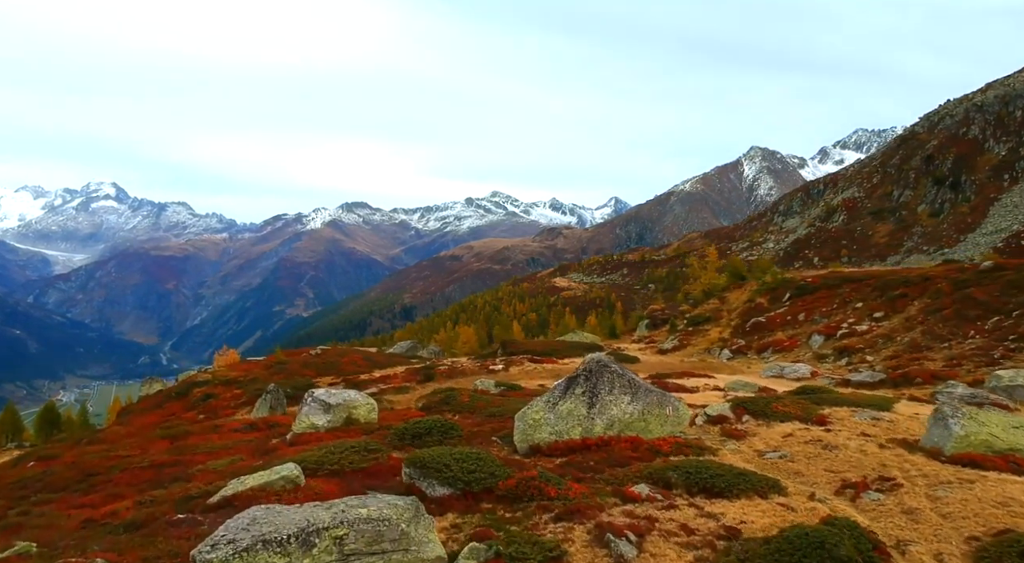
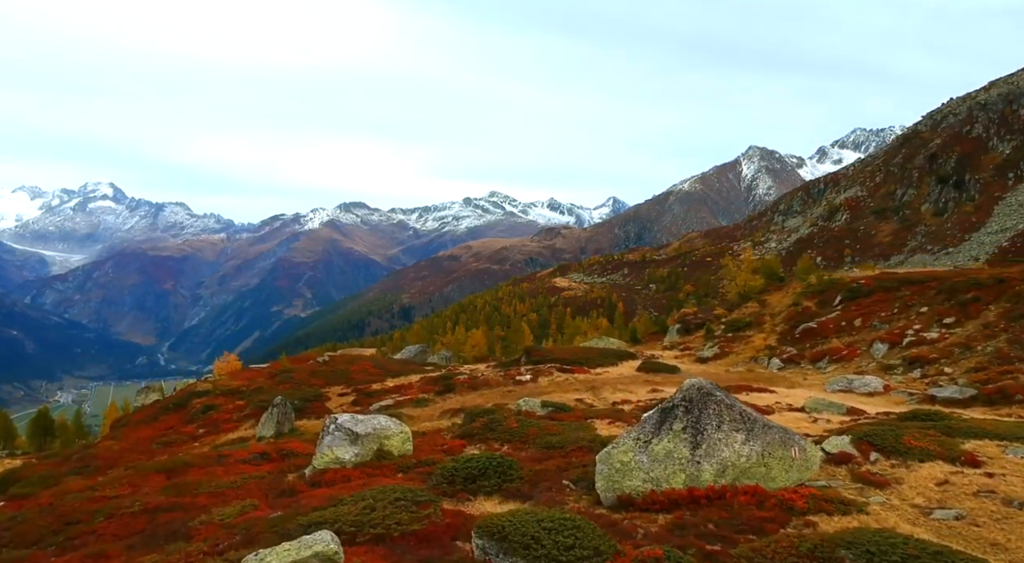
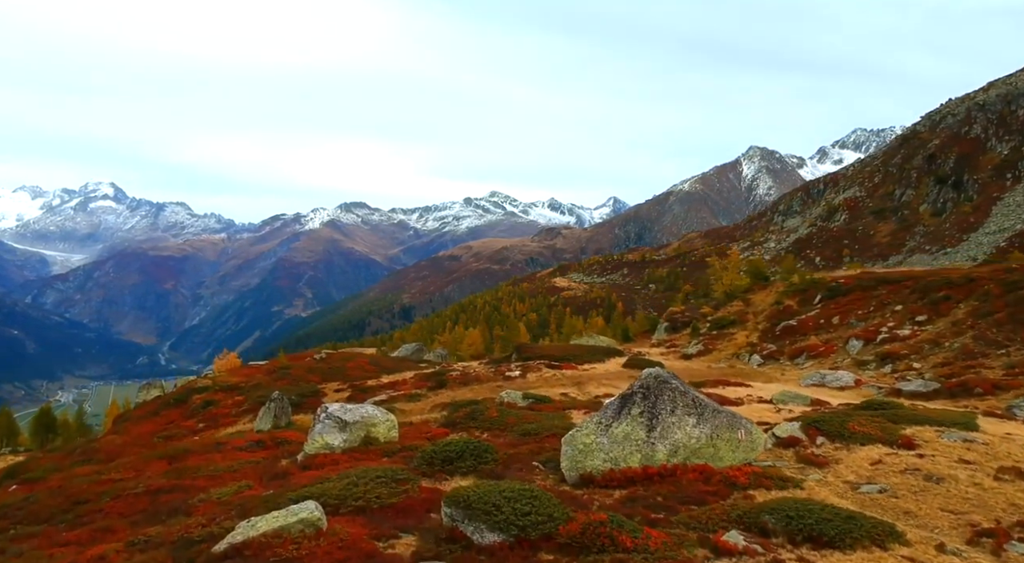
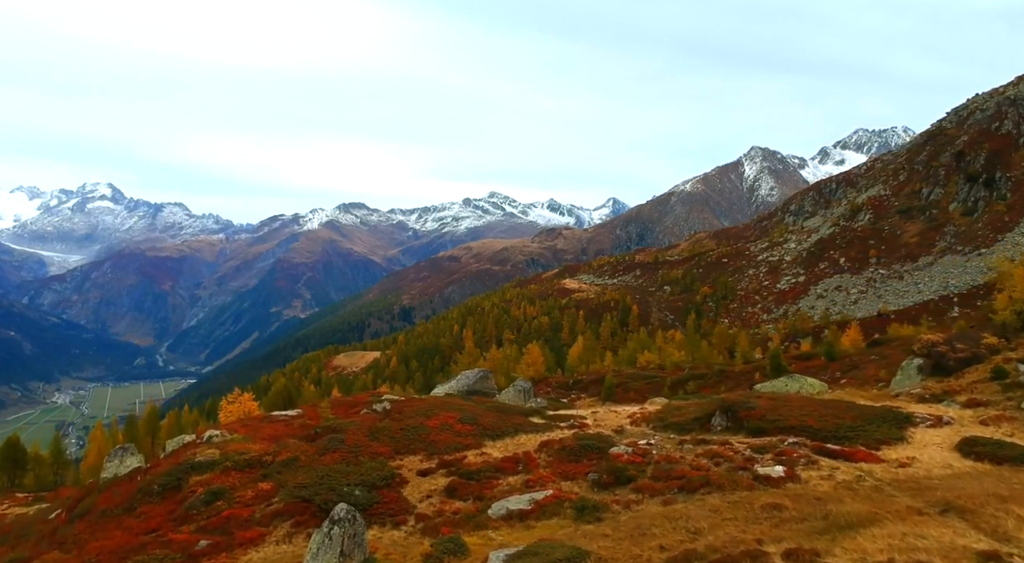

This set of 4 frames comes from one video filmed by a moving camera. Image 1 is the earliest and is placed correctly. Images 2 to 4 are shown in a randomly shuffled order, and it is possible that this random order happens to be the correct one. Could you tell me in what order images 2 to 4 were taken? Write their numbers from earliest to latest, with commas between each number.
3, 2, 4
